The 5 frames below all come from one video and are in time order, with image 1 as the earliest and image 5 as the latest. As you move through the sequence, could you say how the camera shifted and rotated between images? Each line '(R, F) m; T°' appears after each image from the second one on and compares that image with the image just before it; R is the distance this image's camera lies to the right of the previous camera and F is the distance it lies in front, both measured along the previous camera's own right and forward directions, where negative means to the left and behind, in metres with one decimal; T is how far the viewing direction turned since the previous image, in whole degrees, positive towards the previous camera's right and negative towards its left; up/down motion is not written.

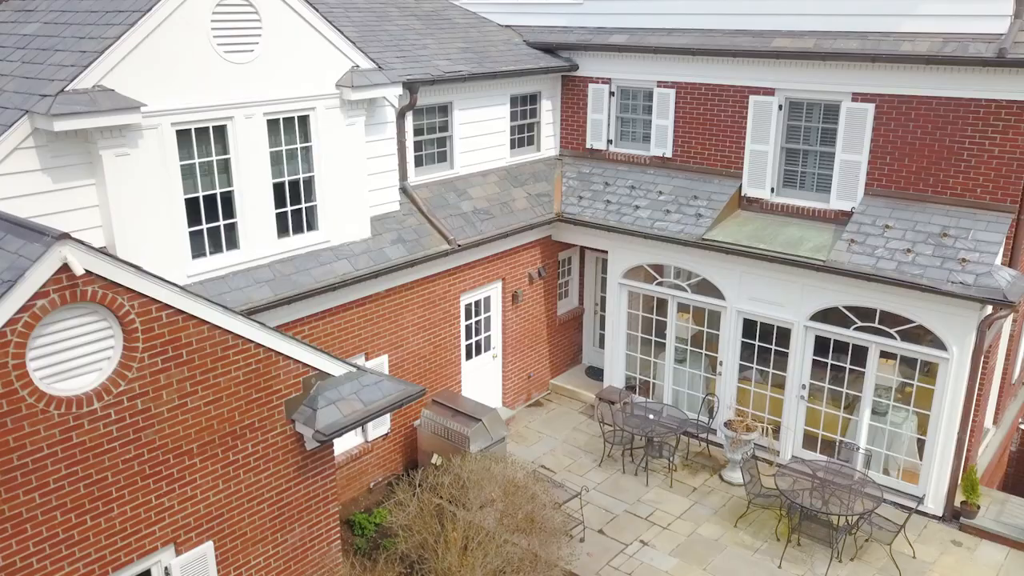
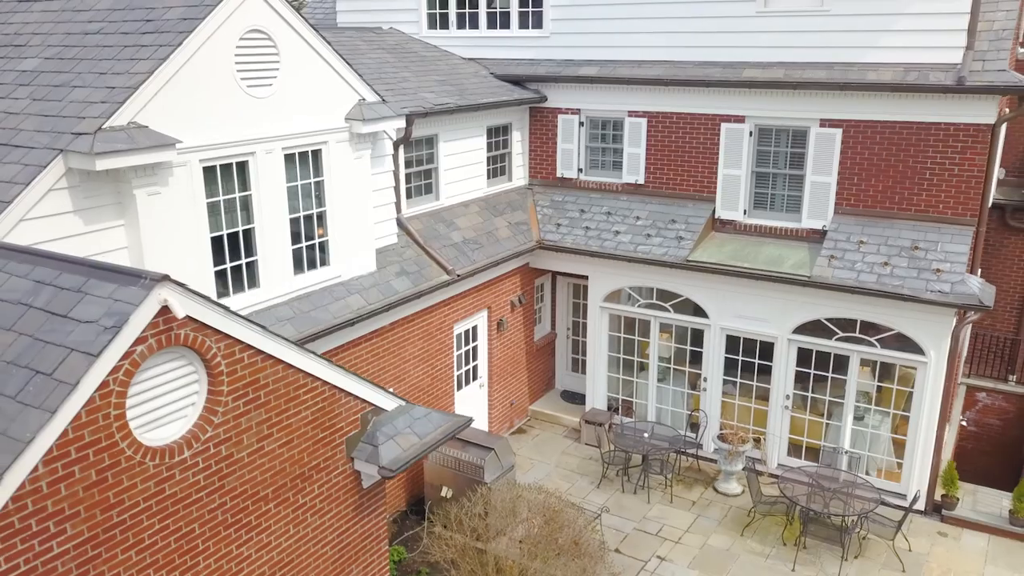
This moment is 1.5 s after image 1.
(-1.4, 0.0) m; +8°
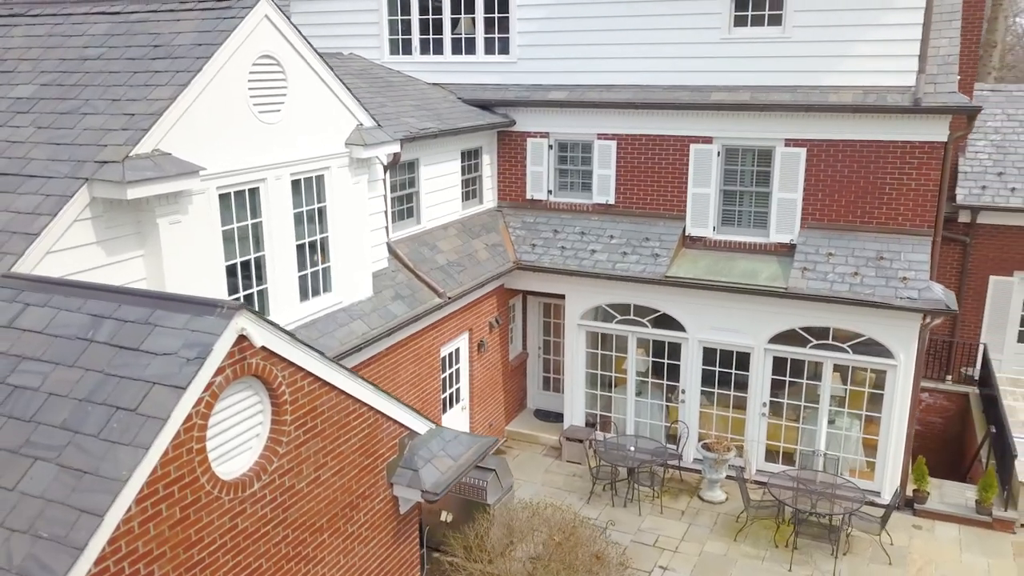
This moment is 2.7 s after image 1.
(-1.0, 0.0) m; +6°
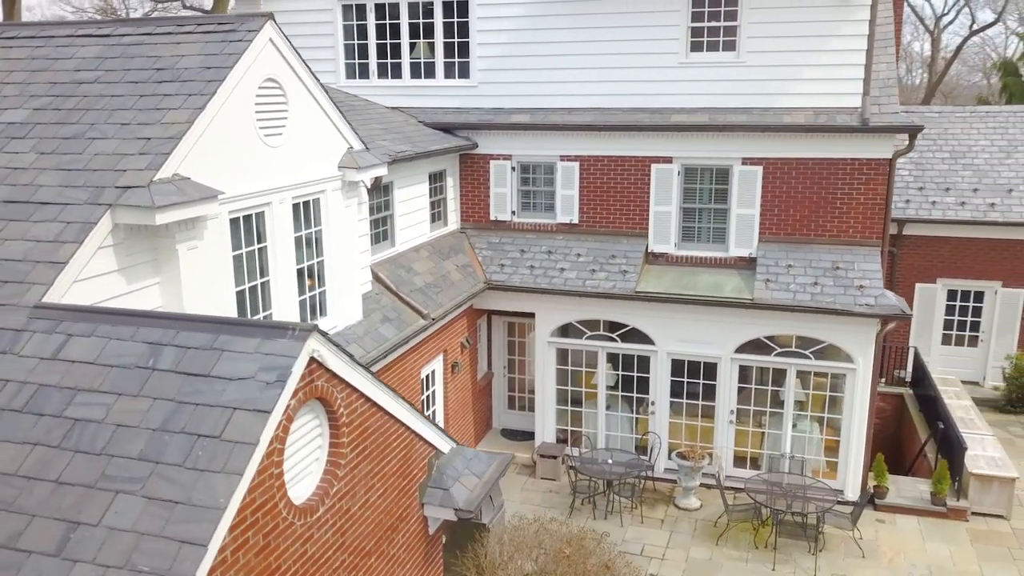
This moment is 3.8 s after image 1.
(-1.0, -0.1) m; +7°
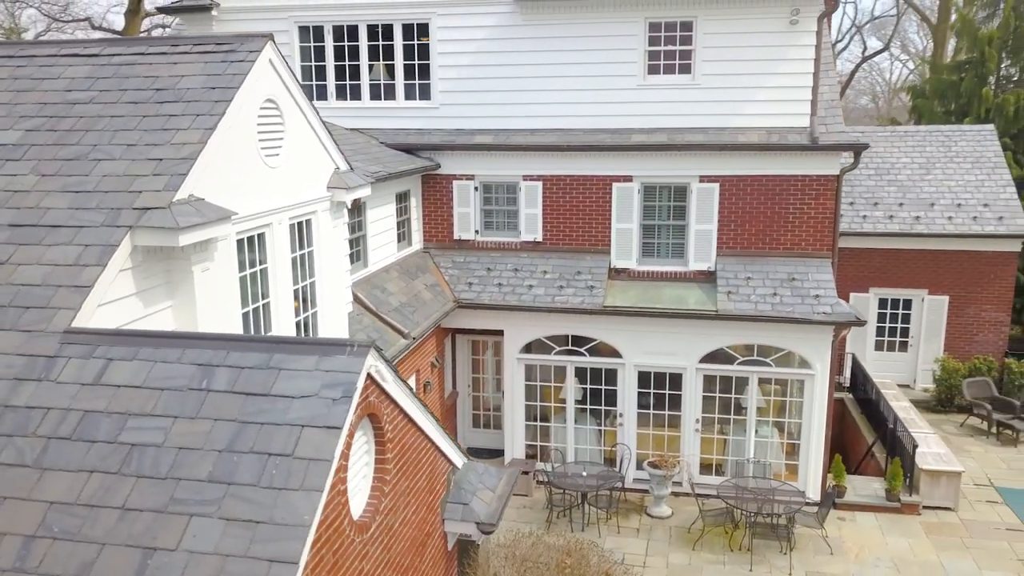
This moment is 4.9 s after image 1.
(-0.8, -0.1) m; +6°
